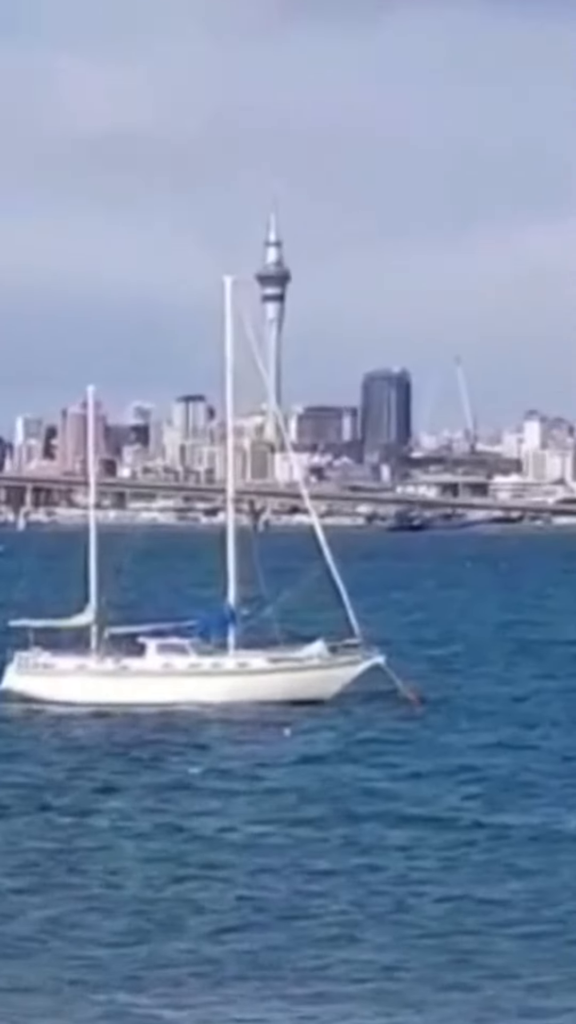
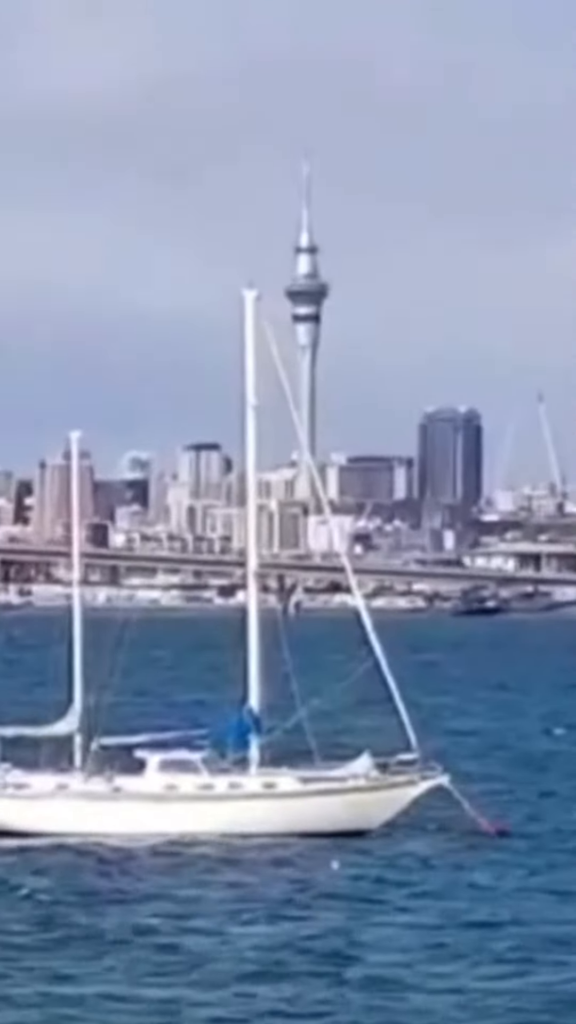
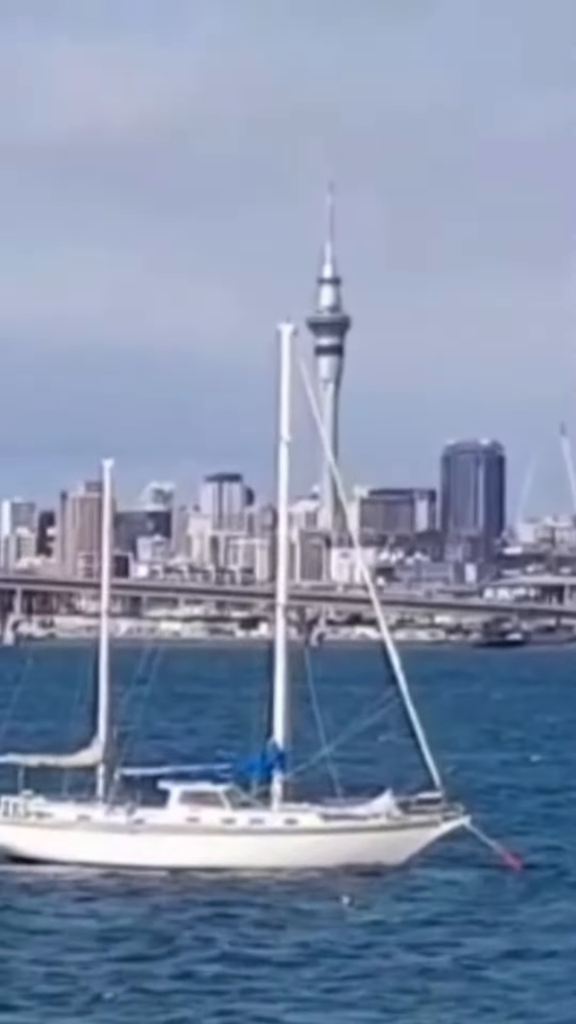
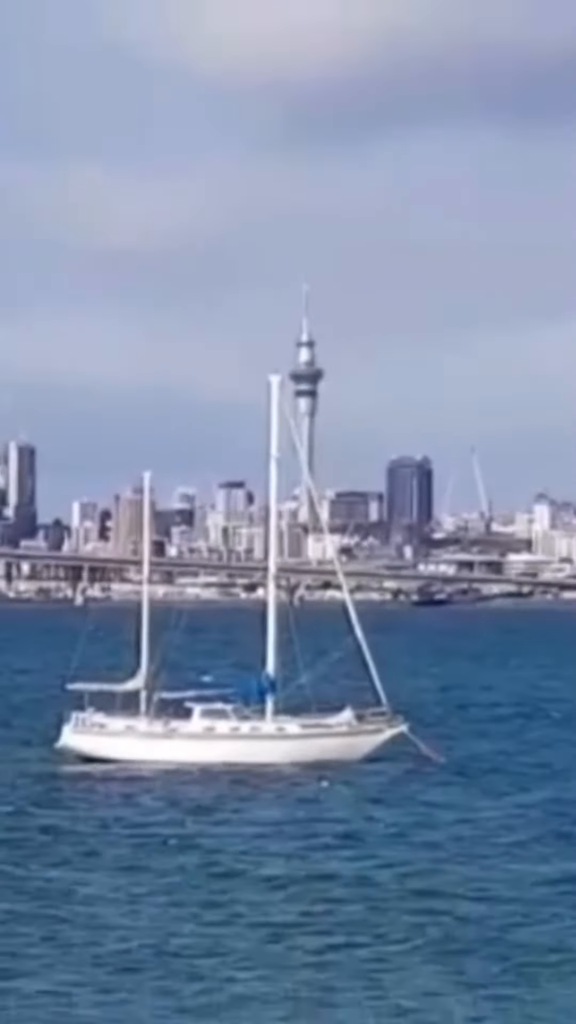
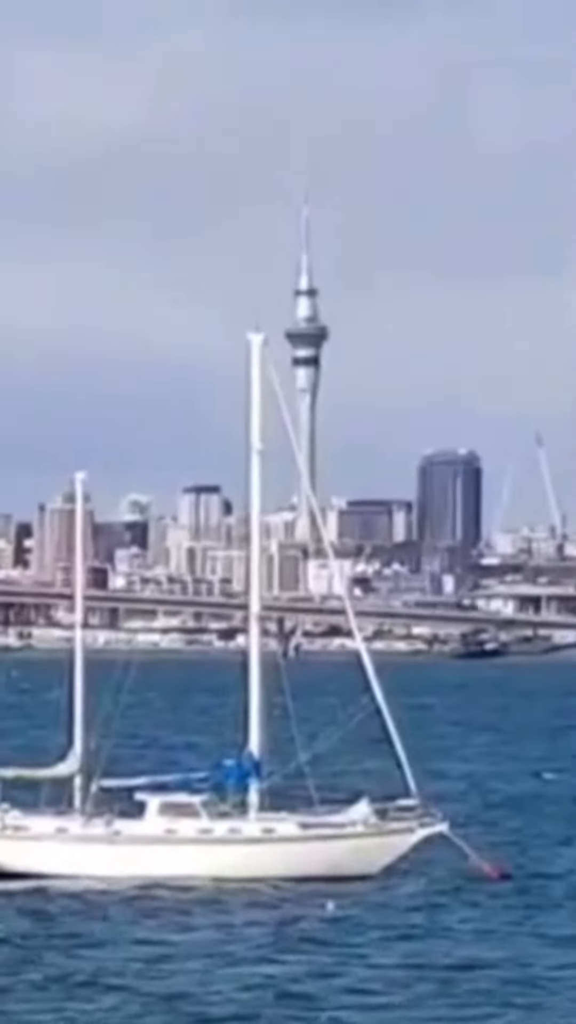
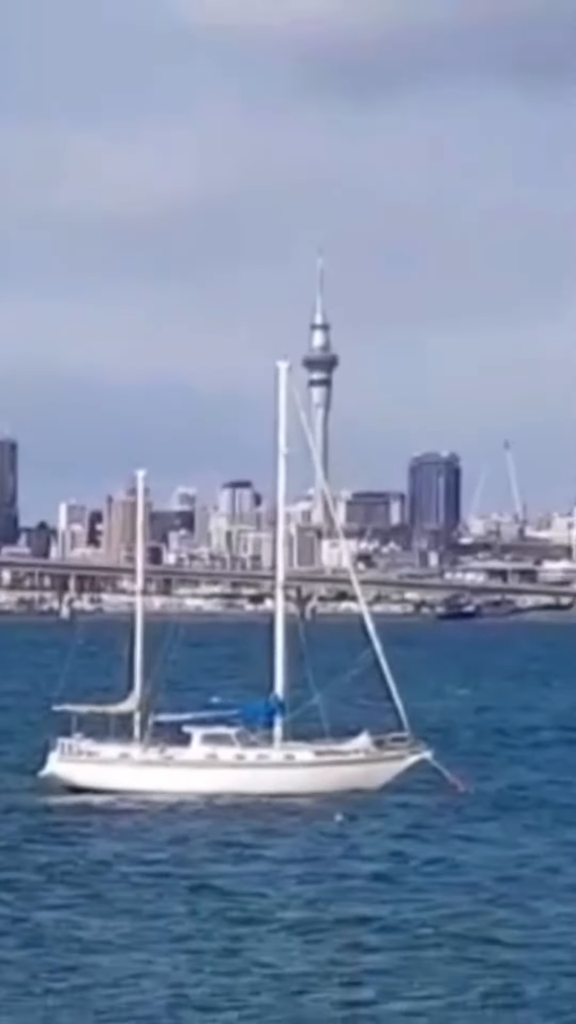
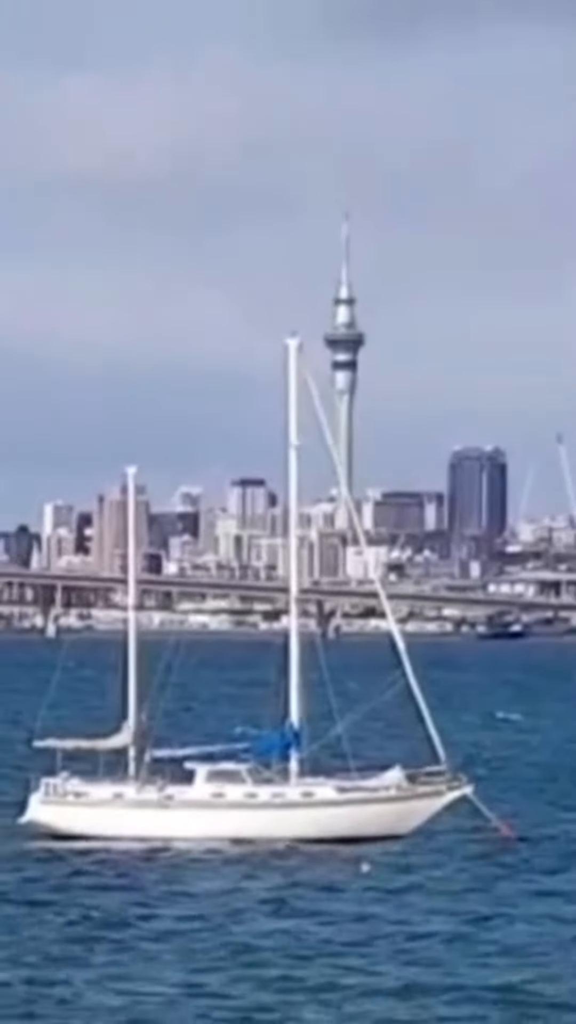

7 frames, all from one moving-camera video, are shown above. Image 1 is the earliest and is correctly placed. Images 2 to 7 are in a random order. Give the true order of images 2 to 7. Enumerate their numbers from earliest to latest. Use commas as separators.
2, 5, 3, 7, 6, 4
